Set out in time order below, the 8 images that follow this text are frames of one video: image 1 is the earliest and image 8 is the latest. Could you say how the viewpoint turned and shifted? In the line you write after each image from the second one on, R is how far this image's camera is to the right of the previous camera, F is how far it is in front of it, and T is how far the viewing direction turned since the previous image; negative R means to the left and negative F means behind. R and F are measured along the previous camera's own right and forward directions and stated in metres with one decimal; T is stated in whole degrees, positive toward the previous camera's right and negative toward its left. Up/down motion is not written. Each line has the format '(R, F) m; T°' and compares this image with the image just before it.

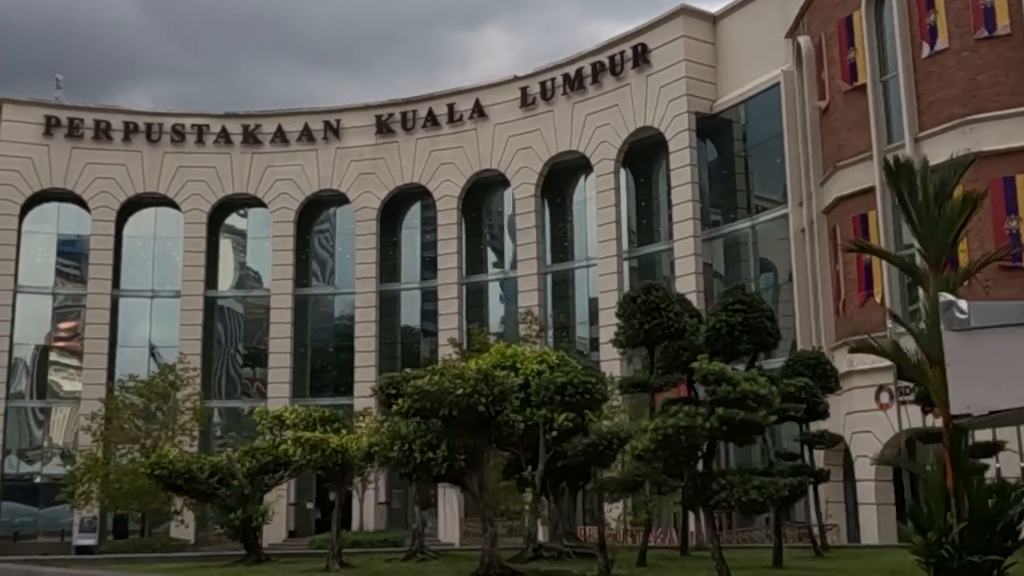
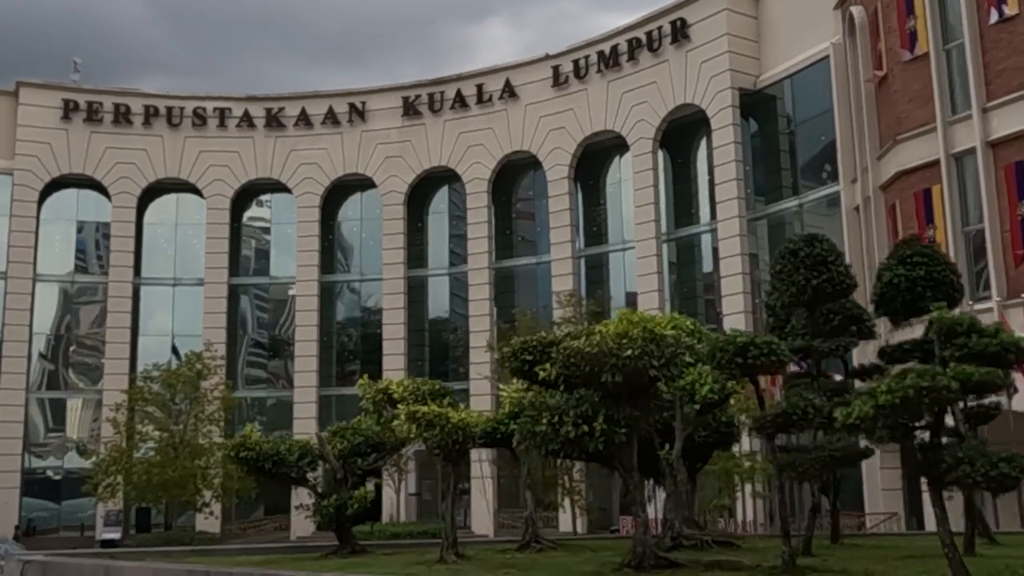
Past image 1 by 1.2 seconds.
(-1.1, +1.1) m; 0°
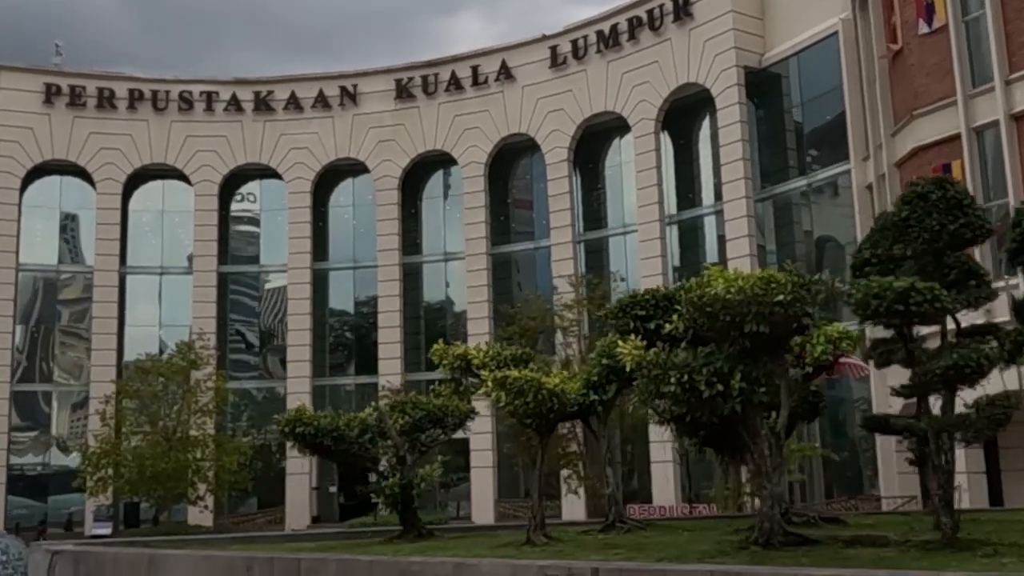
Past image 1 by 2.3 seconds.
(-0.9, +0.8) m; +1°
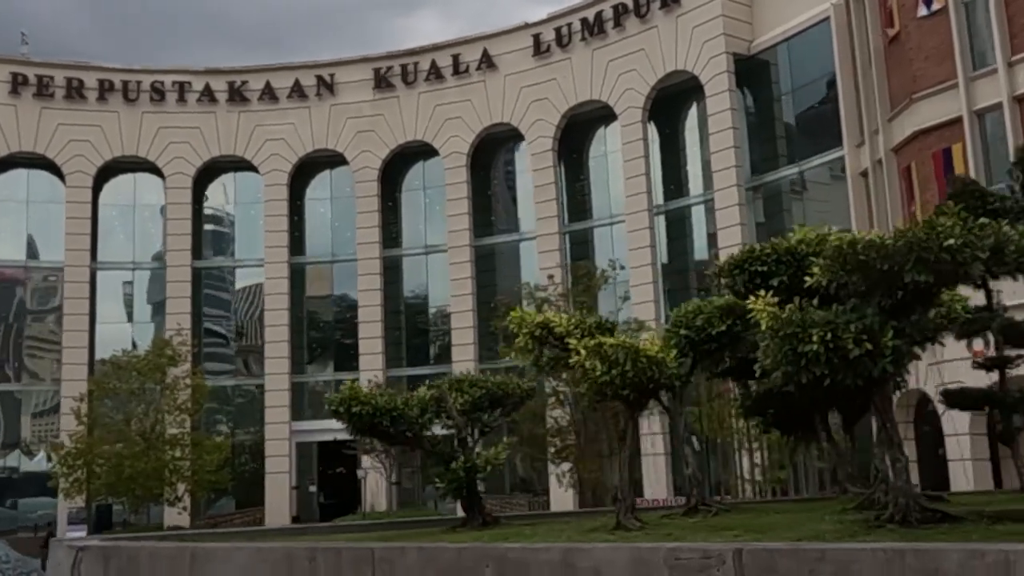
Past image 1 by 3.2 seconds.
(-0.9, +0.7) m; +2°
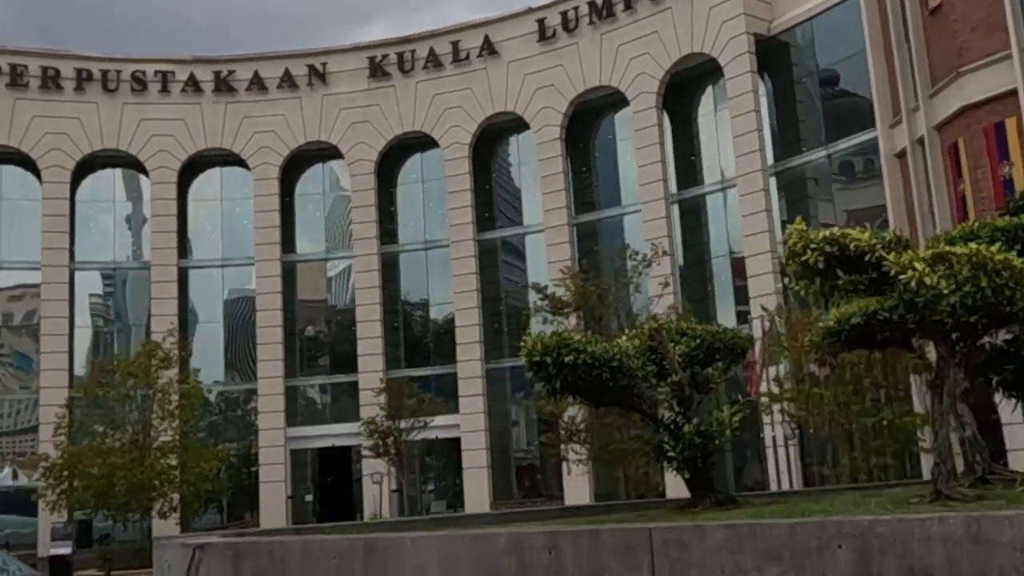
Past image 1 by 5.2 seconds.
(-1.8, +1.7) m; +2°
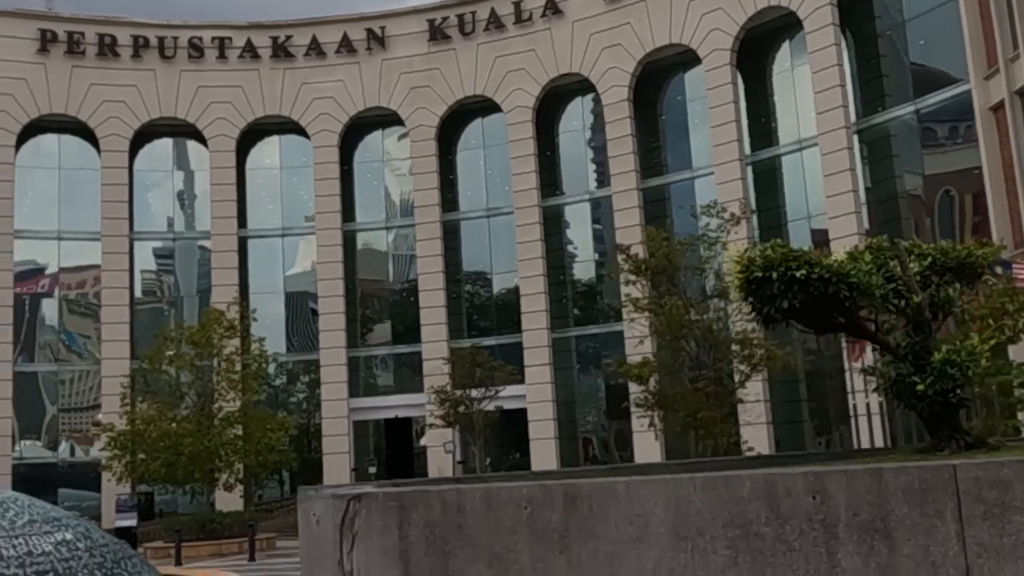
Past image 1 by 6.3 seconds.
(-0.9, +0.9) m; -2°
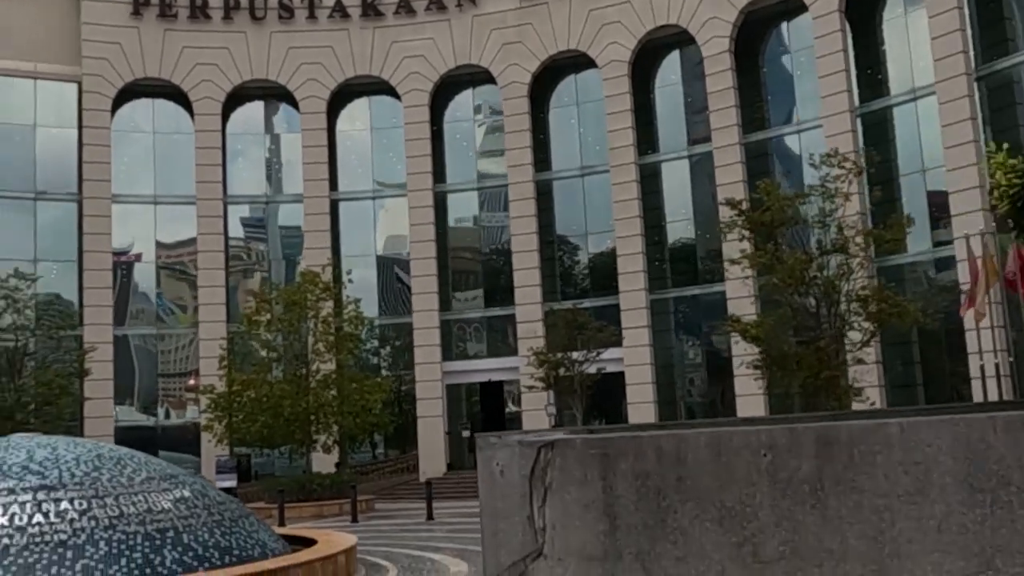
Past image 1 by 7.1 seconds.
(-0.7, +0.7) m; -4°
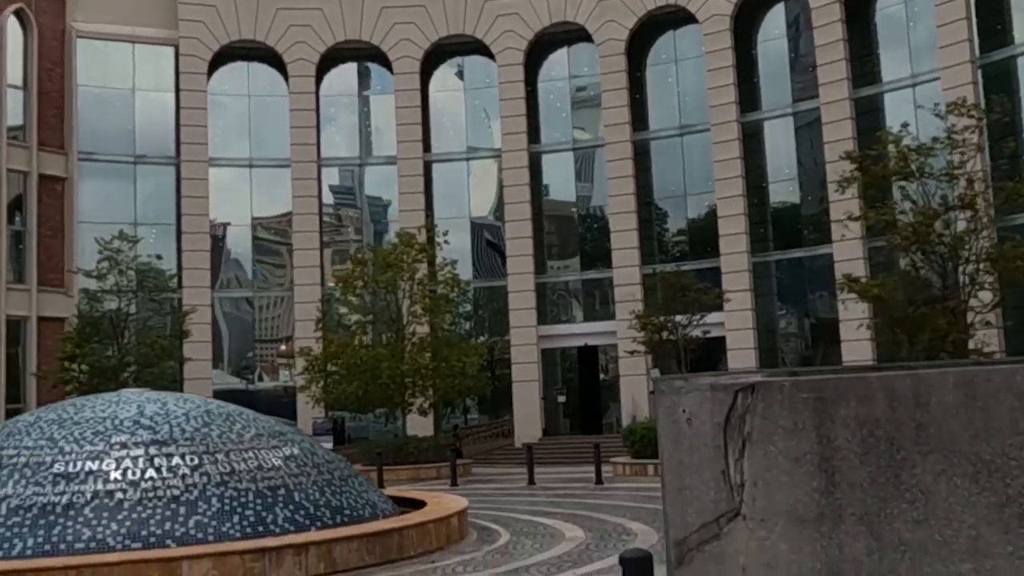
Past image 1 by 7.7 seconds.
(-0.5, +0.7) m; -4°
